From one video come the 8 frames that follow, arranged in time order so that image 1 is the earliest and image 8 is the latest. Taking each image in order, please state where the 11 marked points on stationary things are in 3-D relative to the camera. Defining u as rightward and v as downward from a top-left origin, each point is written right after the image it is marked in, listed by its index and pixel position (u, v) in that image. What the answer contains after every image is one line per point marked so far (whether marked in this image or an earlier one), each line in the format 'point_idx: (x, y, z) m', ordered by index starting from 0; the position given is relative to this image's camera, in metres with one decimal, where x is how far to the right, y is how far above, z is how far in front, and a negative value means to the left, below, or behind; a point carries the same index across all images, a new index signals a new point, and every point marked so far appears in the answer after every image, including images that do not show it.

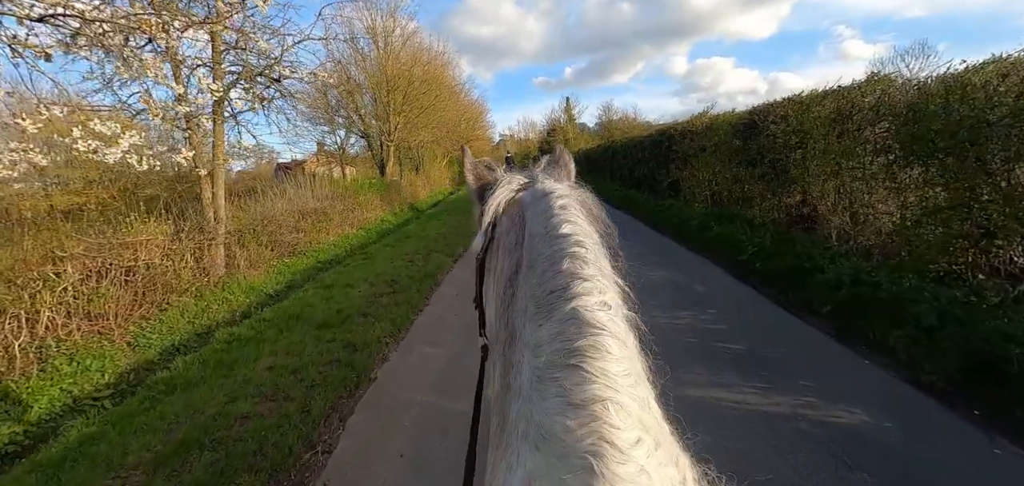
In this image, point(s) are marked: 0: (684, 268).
0: (+2.4, -0.4, +7.1) m
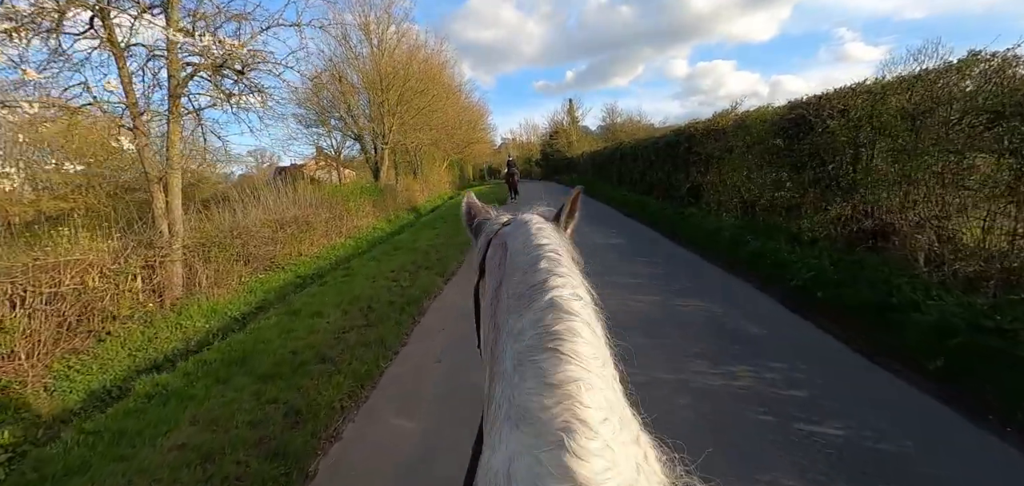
0: (+2.4, -0.6, +5.8) m
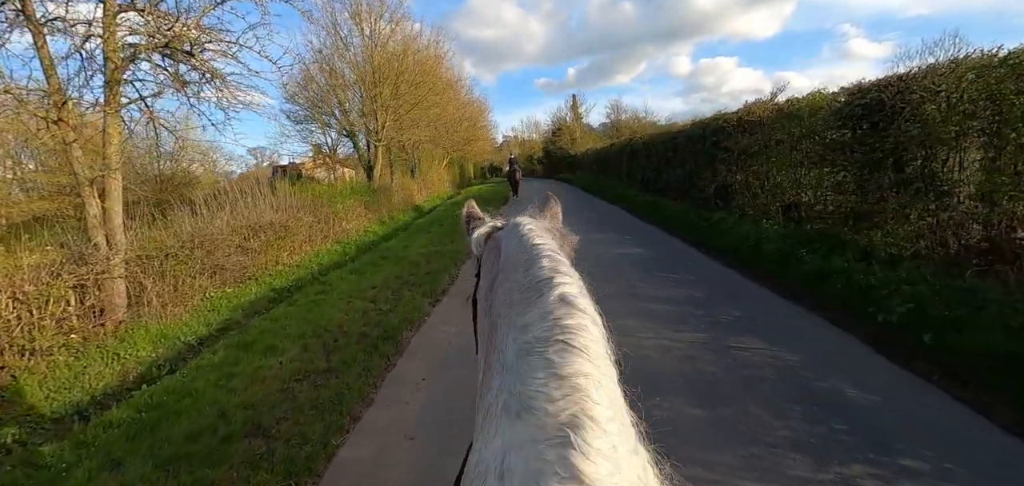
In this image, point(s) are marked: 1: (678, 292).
0: (+2.4, -0.8, +4.4) m
1: (+1.9, -0.6, +5.7) m
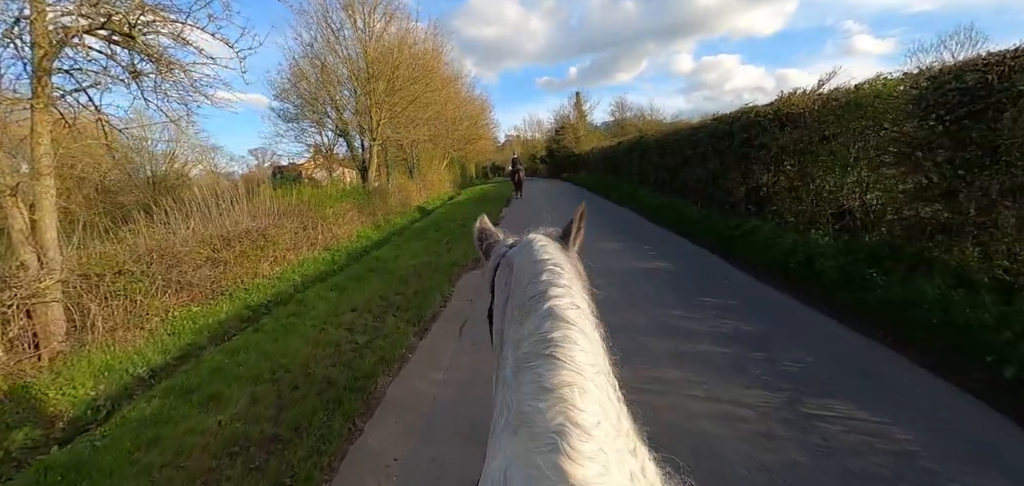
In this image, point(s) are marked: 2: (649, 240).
0: (+2.5, -1.0, +3.3) m
1: (+1.9, -0.7, +4.6) m
2: (+2.5, 0.0, +8.9) m
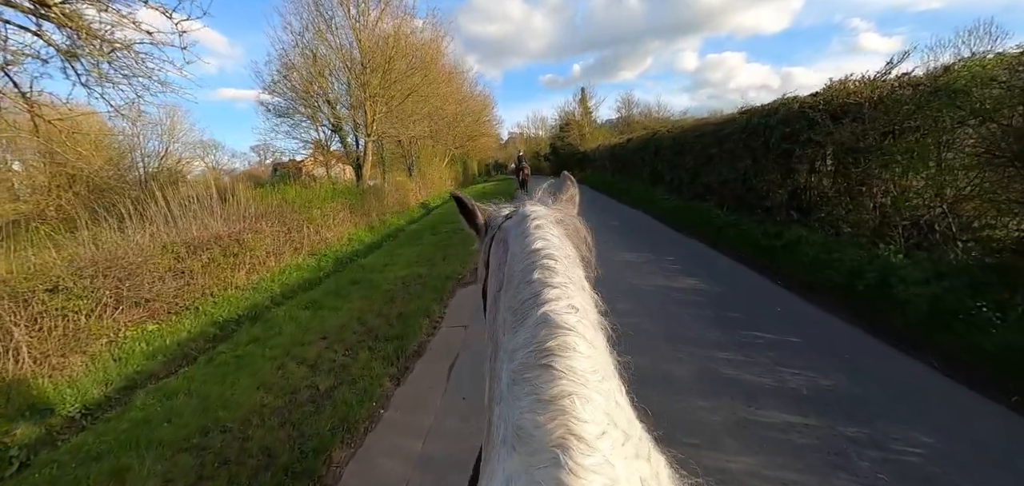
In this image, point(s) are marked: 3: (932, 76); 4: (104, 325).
0: (+2.5, -1.2, +2.2) m
1: (+1.9, -0.9, +3.5) m
2: (+2.5, -0.1, +7.8) m
3: (+4.1, +1.7, +5.1) m
4: (-5.4, -1.1, +6.8) m
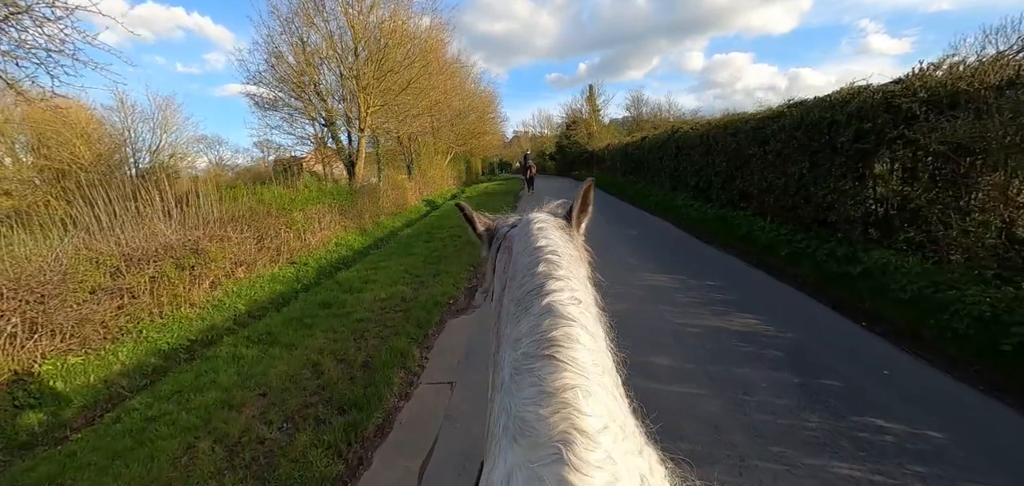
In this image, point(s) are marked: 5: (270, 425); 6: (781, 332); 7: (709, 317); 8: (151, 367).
0: (+2.5, -1.4, +0.8) m
1: (+1.9, -1.2, +2.1) m
2: (+2.5, -0.4, +6.4) m
3: (+4.2, +1.4, +3.7) m
4: (-5.4, -1.3, +5.4) m
5: (-1.7, -1.3, +3.5) m
6: (+2.3, -0.8, +4.3) m
7: (+1.8, -0.7, +4.7) m
8: (-4.5, -1.5, +6.3) m
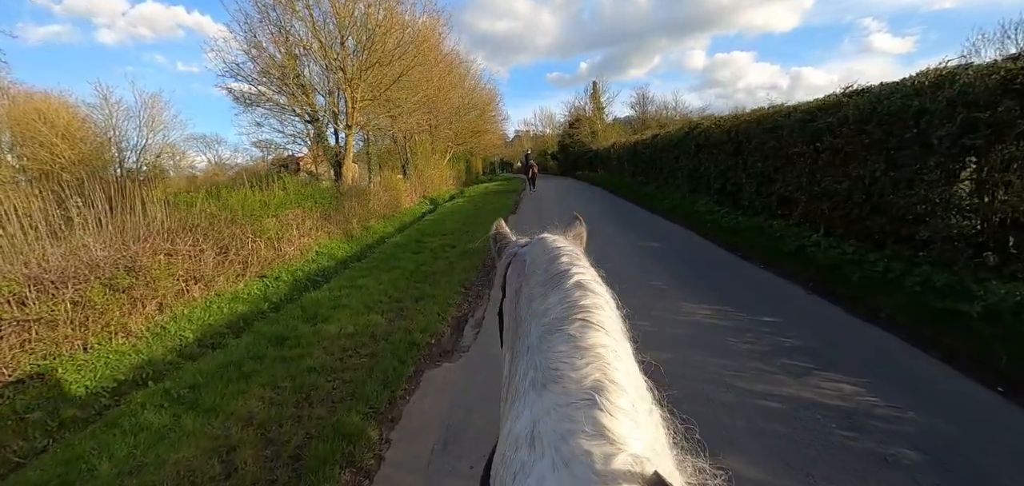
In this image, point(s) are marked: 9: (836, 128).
0: (+2.4, -1.7, -0.5) m
1: (+1.9, -1.4, +0.8) m
2: (+2.5, -0.6, +5.1) m
3: (+4.1, +1.2, +2.3) m
4: (-5.4, -1.5, +4.1) m
5: (-1.7, -1.5, +2.2) m
6: (+2.3, -1.0, +3.0) m
7: (+1.8, -0.9, +3.4) m
8: (-4.5, -1.7, +5.0) m
9: (+3.9, +1.4, +6.1) m
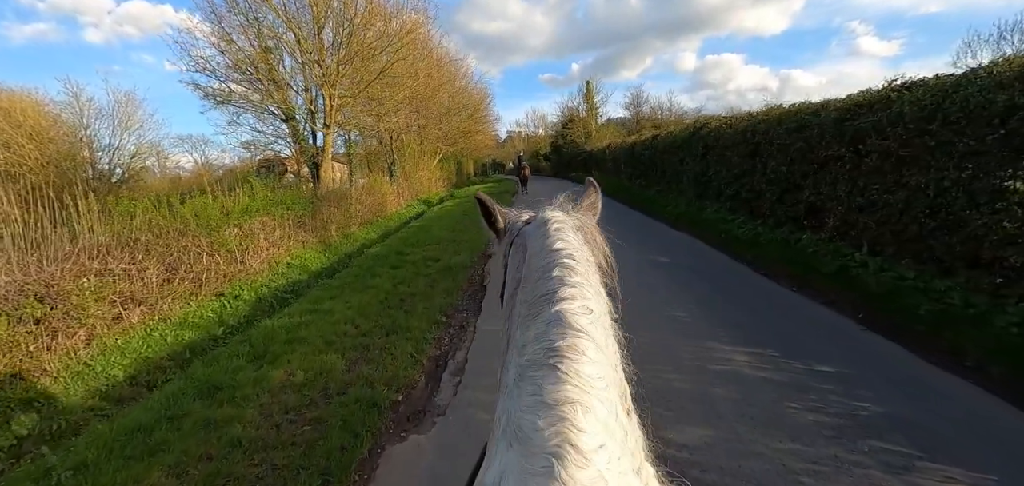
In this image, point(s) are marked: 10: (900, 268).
0: (+2.4, -1.9, -1.5) m
1: (+1.9, -1.6, -0.2) m
2: (+2.5, -0.8, +4.1) m
3: (+4.1, +1.0, +1.4) m
4: (-5.5, -1.7, +3.0) m
5: (-1.7, -1.7, +1.2) m
6: (+2.2, -1.2, +2.0) m
7: (+1.8, -1.1, +2.4) m
8: (-4.6, -2.0, +3.9) m
9: (+3.8, +1.2, +5.2) m
10: (+3.7, -0.2, +4.8) m
